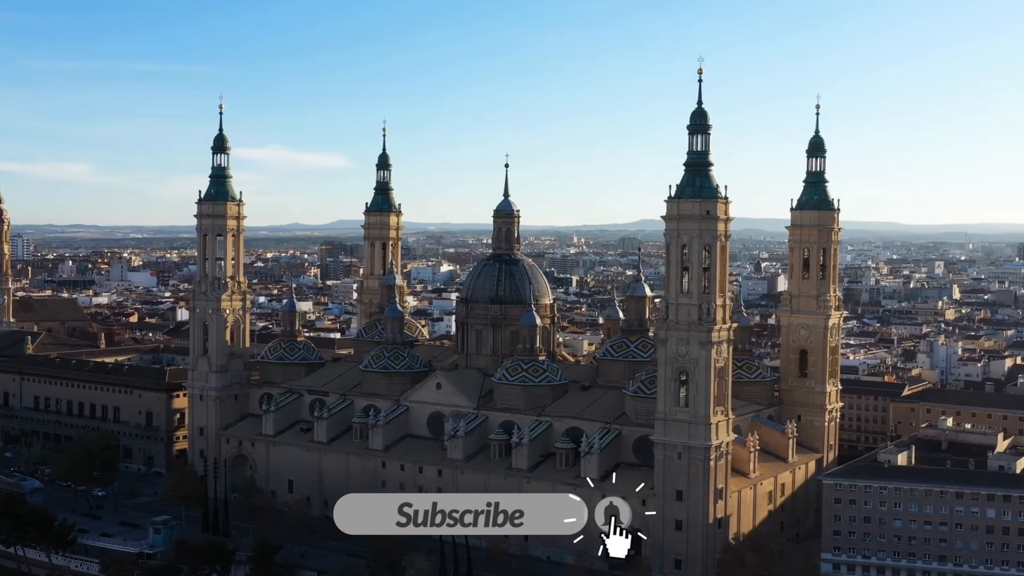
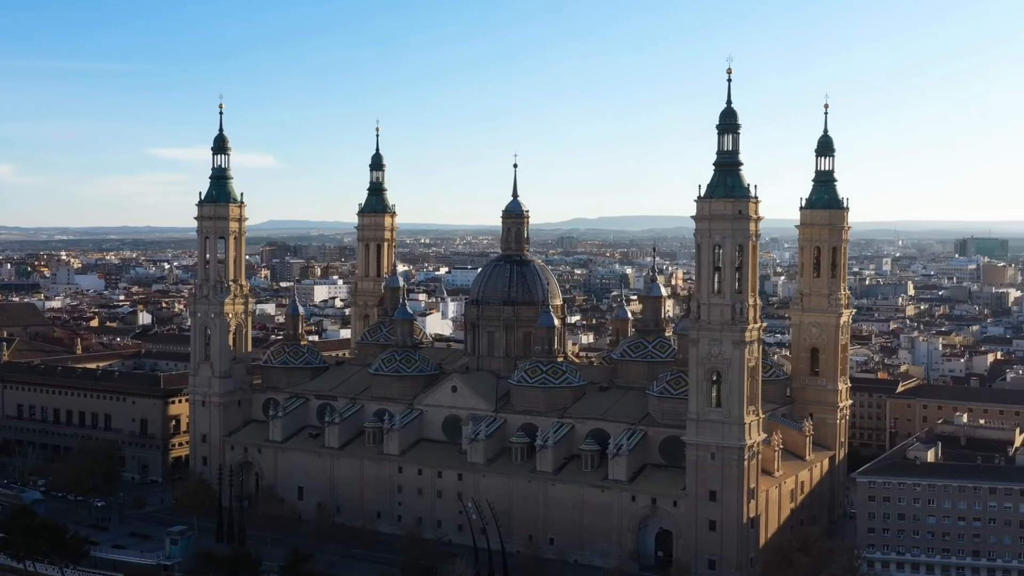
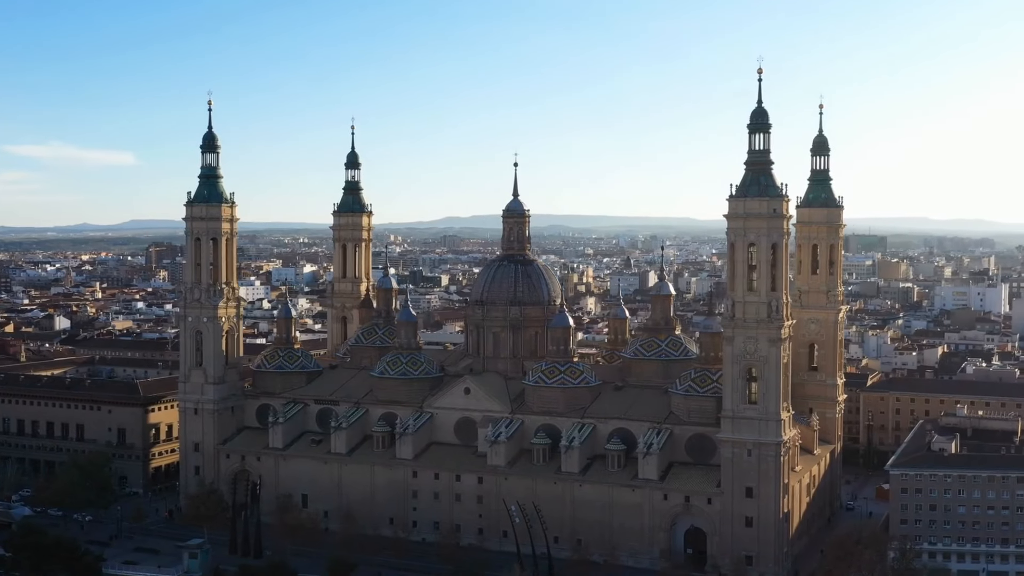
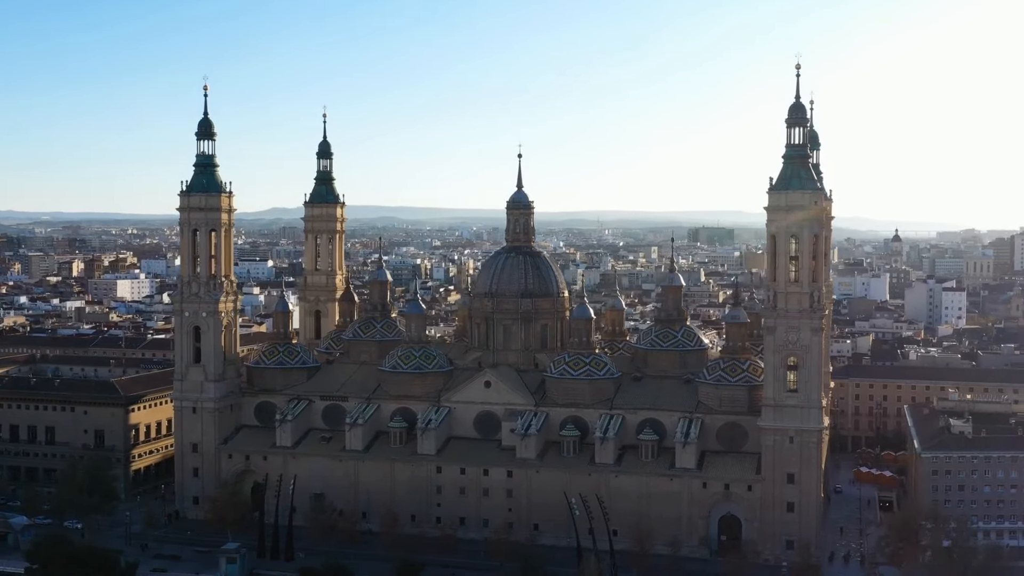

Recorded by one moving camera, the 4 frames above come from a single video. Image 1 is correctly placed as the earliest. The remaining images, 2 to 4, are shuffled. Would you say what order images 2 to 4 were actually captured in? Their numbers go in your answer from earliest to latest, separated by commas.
2, 3, 4
